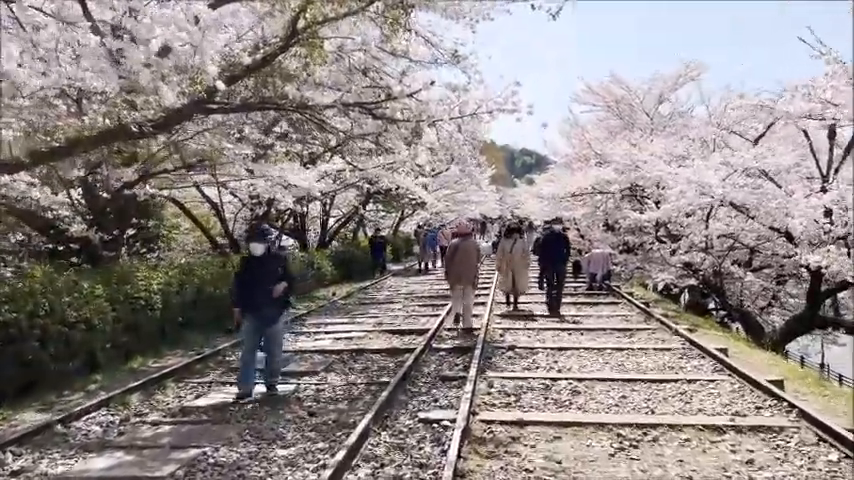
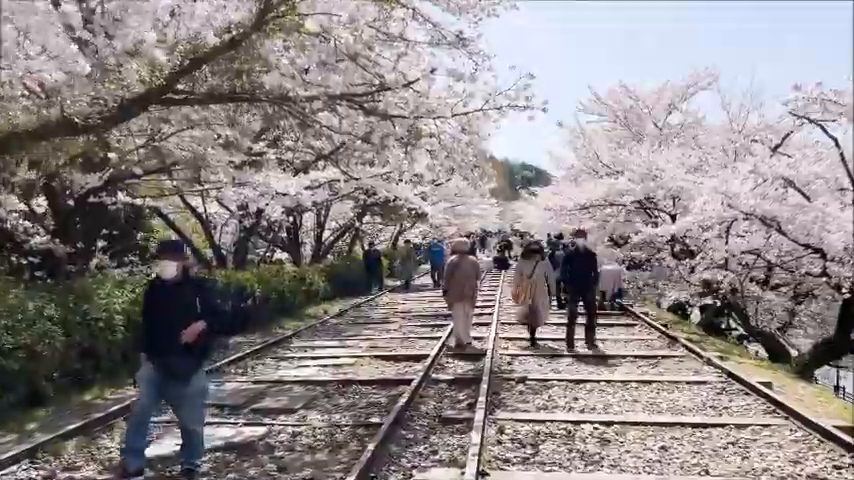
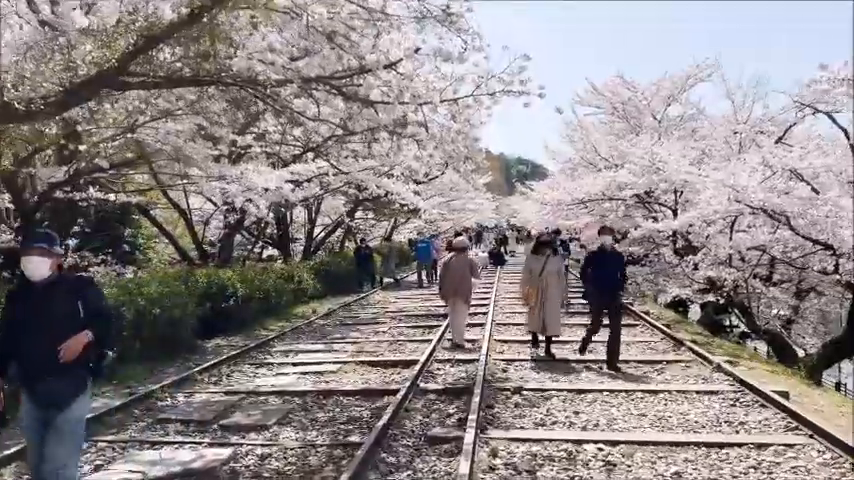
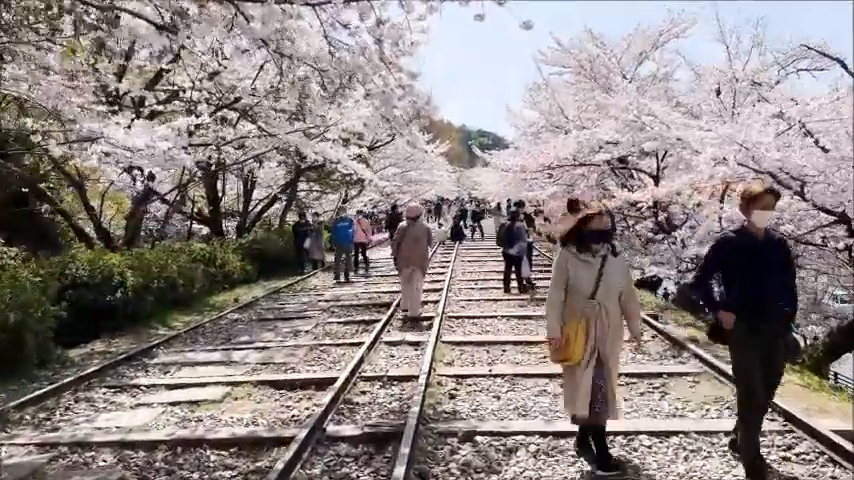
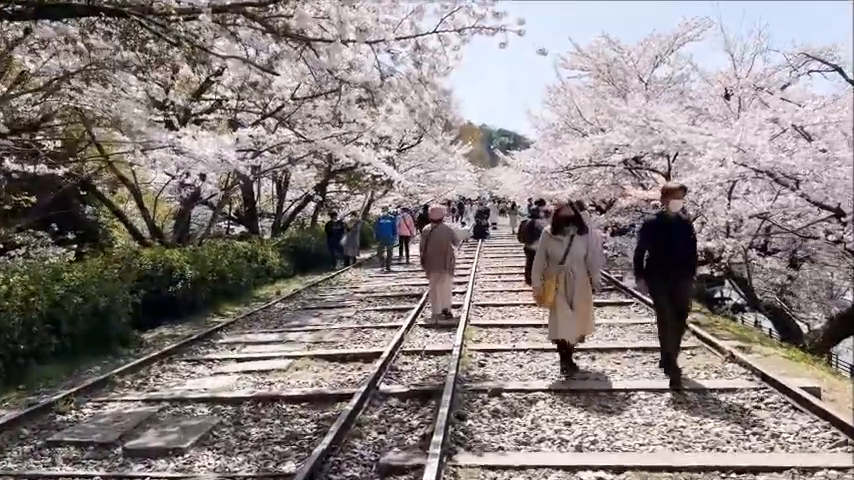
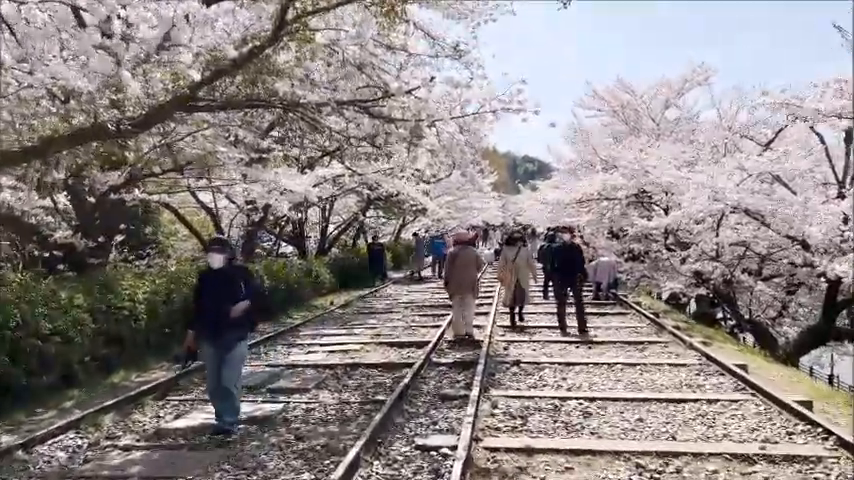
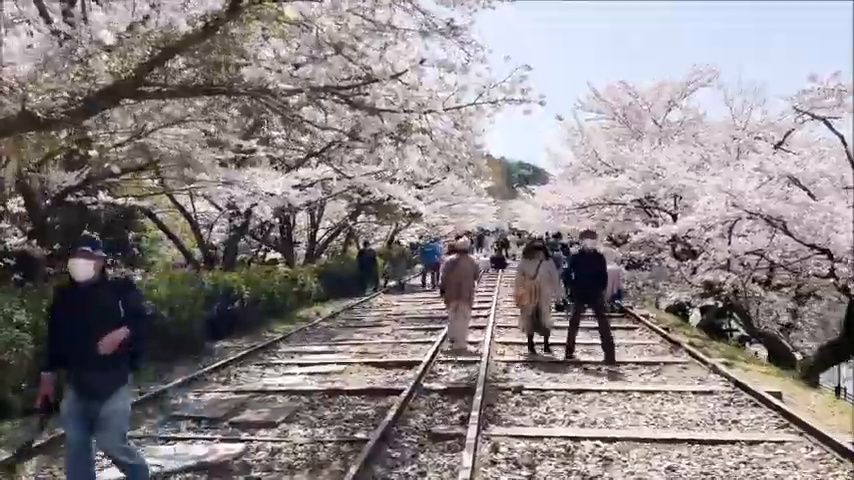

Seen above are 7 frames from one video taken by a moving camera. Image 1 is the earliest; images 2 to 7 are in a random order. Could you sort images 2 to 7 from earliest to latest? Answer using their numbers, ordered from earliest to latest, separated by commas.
6, 2, 7, 3, 5, 4
